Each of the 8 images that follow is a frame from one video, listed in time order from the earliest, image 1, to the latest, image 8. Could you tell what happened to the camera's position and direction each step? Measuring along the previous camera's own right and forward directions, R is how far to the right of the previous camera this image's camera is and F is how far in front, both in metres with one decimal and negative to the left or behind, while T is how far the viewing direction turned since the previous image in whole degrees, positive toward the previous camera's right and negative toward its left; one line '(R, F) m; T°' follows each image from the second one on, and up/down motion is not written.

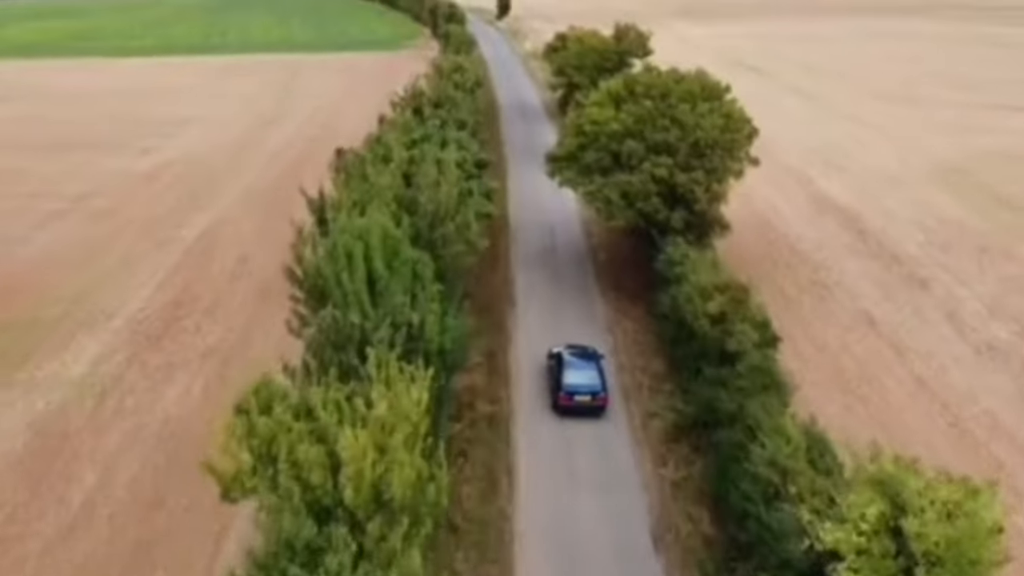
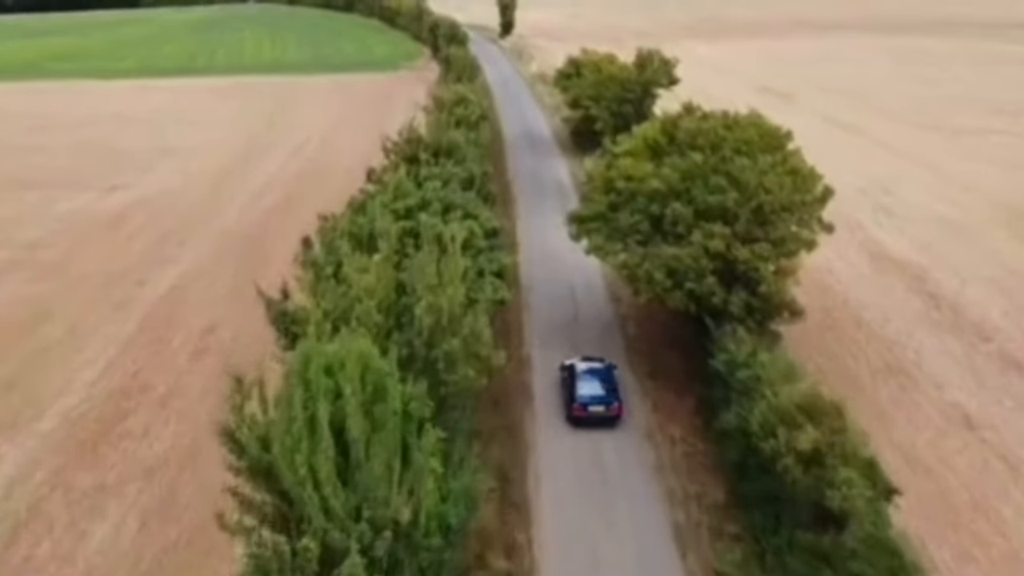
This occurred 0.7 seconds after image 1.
(-0.4, +5.9) m; 0°
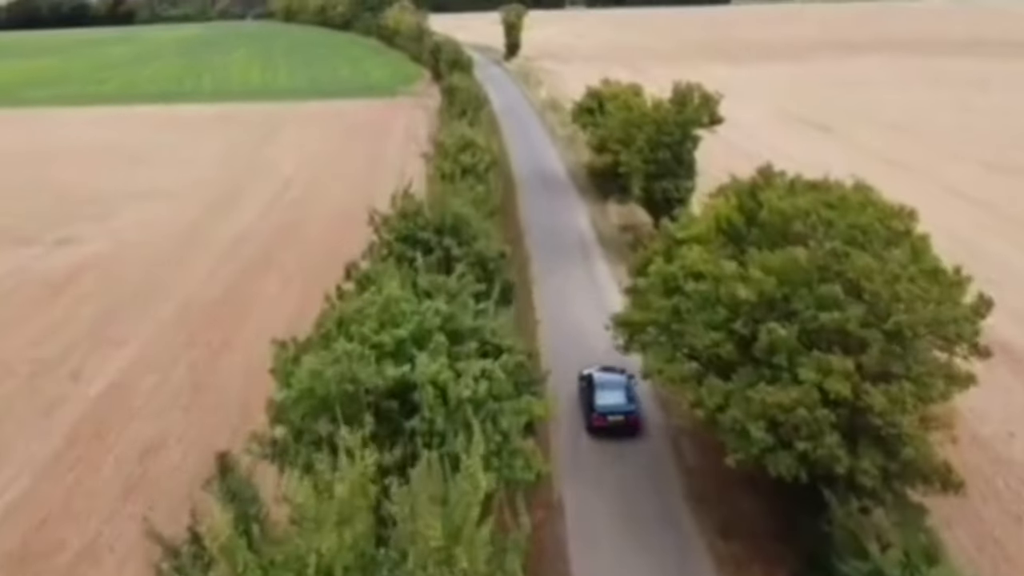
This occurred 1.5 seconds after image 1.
(-0.5, +7.0) m; 0°
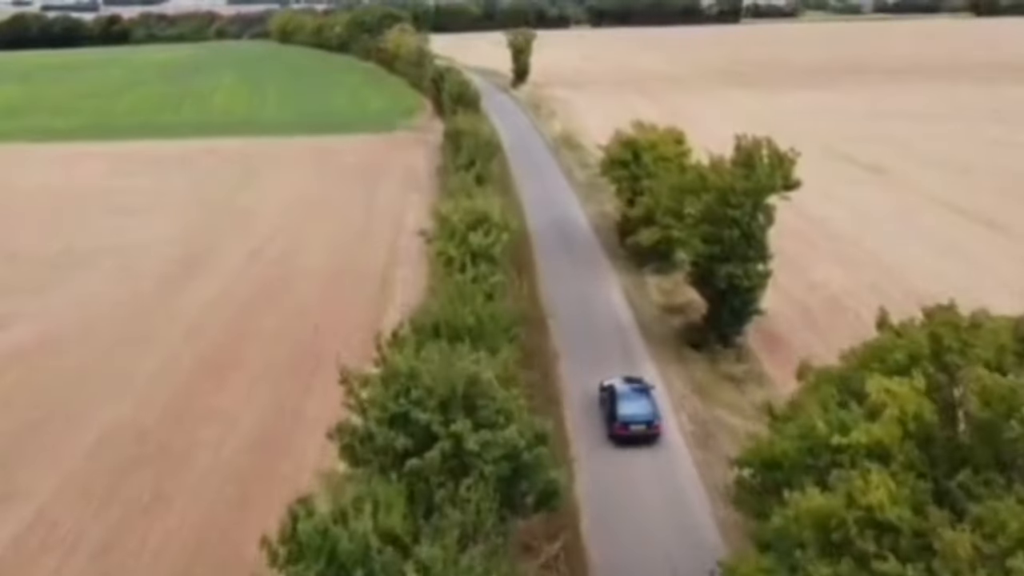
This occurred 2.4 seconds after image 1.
(-0.6, +8.1) m; 0°
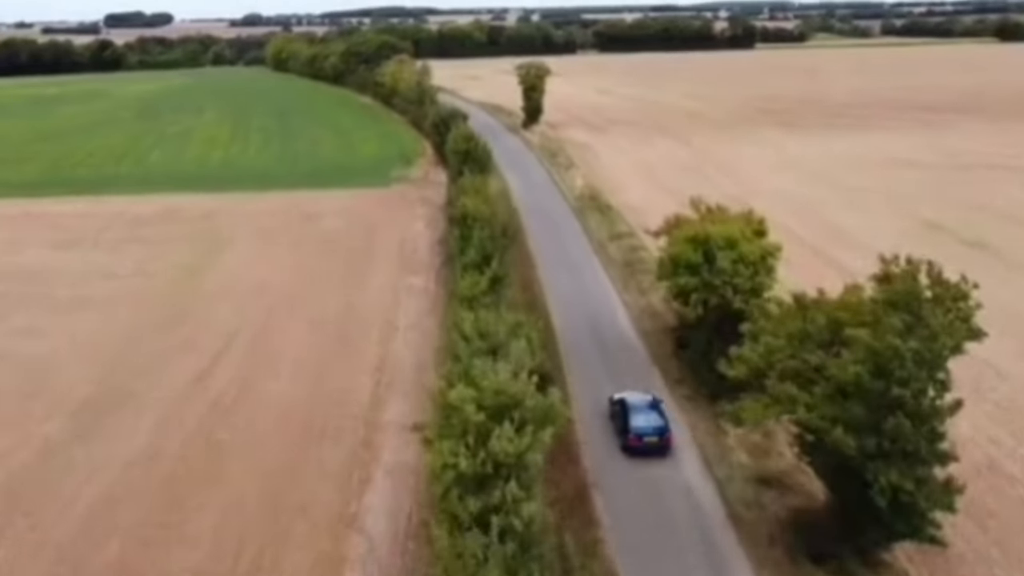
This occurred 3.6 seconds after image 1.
(-0.7, +10.3) m; 0°
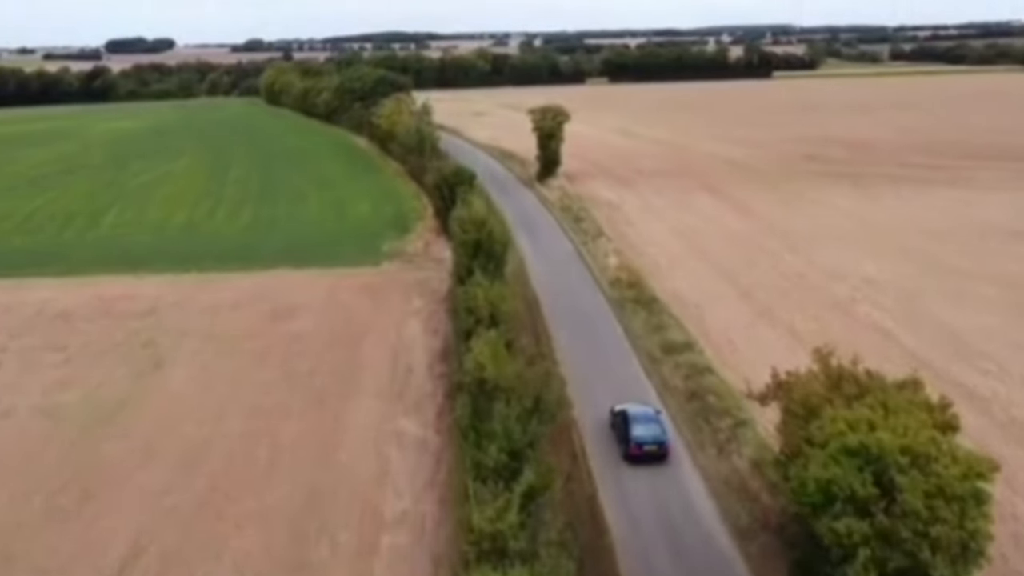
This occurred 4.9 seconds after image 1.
(-0.7, +11.5) m; 0°
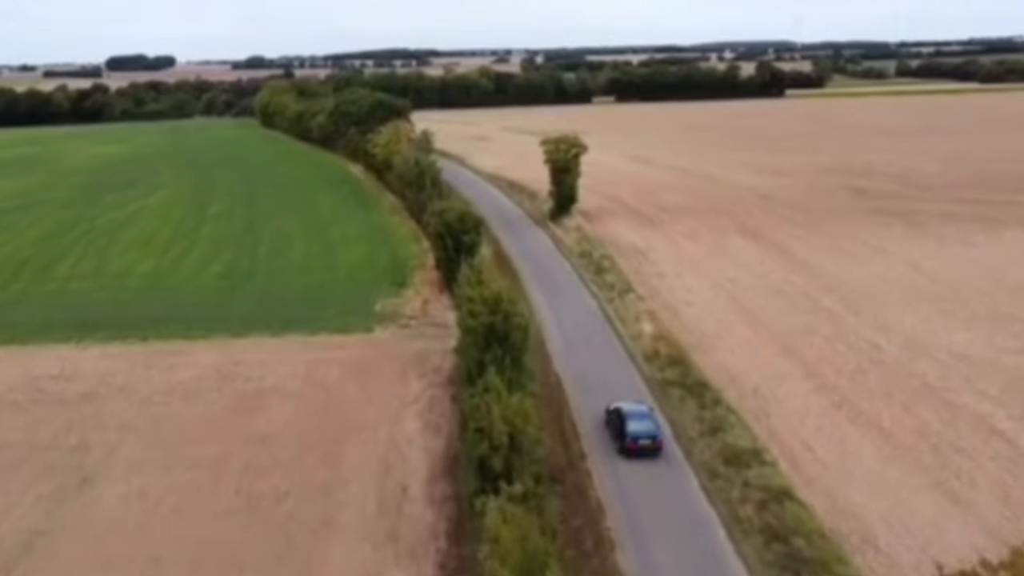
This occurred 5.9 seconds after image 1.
(-0.5, +8.0) m; 0°
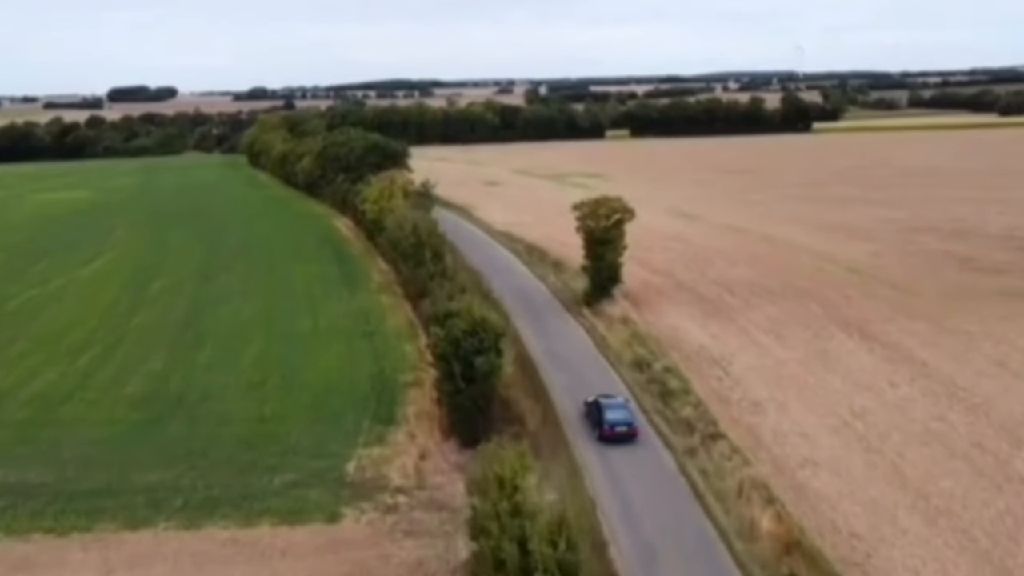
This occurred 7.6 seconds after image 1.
(-1.0, +15.2) m; 0°
